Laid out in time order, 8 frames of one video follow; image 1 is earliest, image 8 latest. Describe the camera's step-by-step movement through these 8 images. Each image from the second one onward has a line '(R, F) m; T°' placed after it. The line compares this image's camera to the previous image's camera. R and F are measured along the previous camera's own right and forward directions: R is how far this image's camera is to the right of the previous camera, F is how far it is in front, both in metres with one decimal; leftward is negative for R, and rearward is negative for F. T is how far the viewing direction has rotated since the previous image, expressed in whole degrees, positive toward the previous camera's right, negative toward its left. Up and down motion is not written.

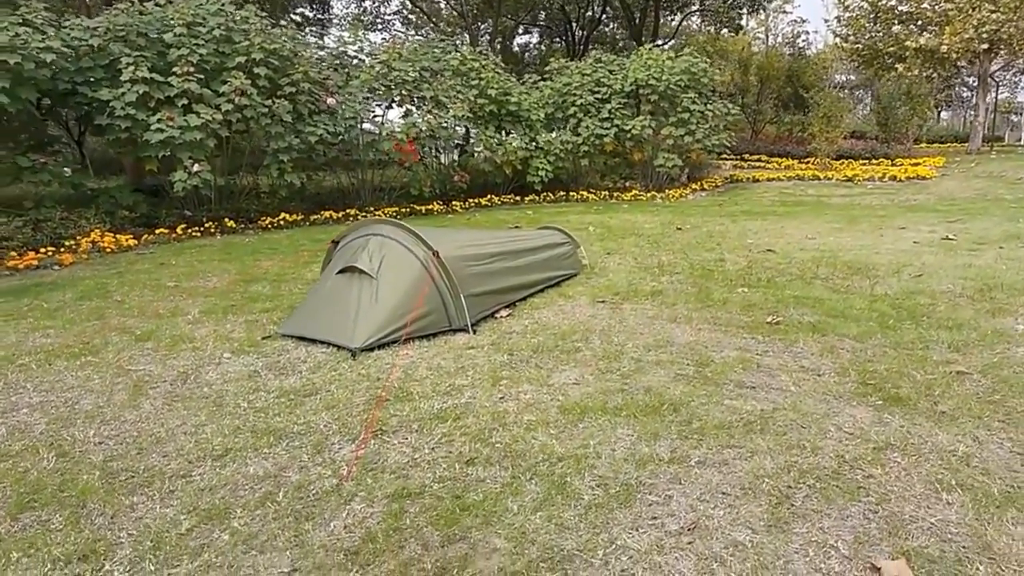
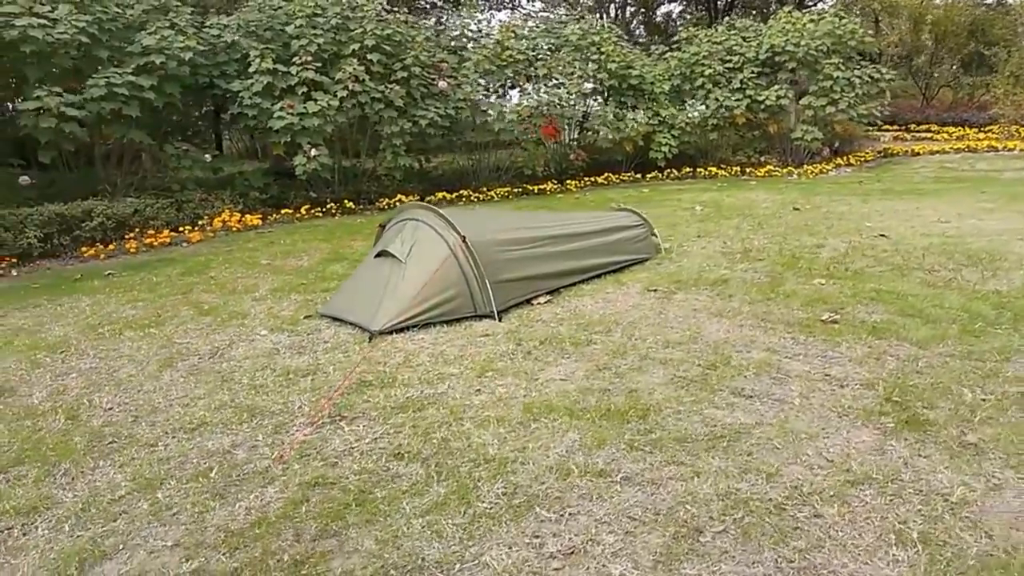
(+0.6, +0.2) m; -13°
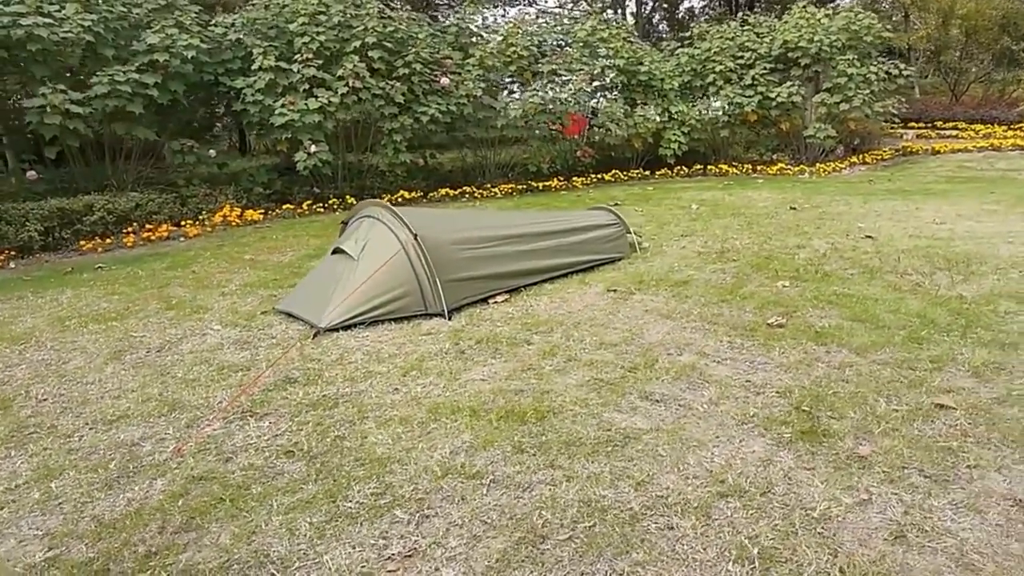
(+0.4, 0.0) m; -3°
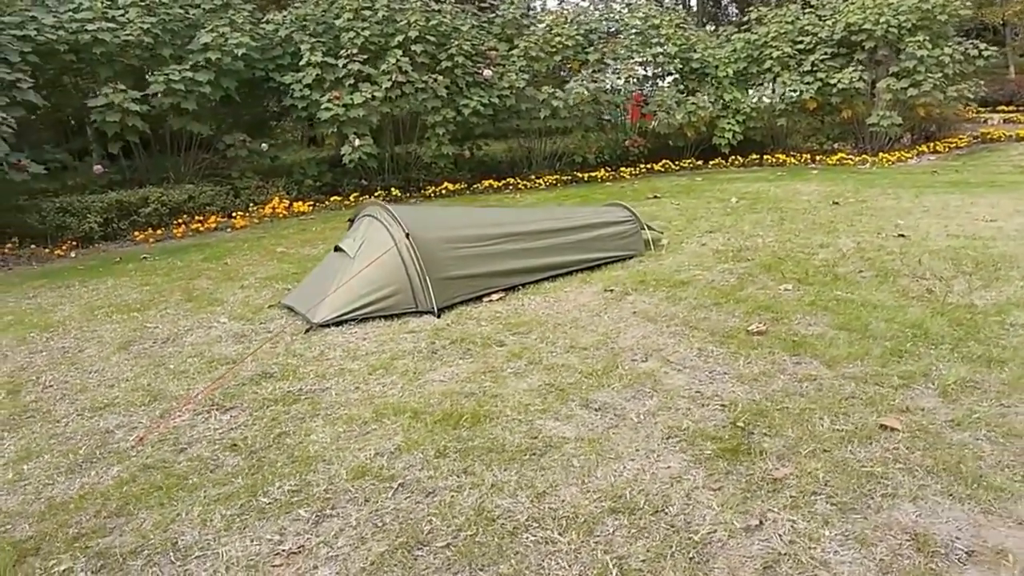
(+0.4, 0.0) m; -6°
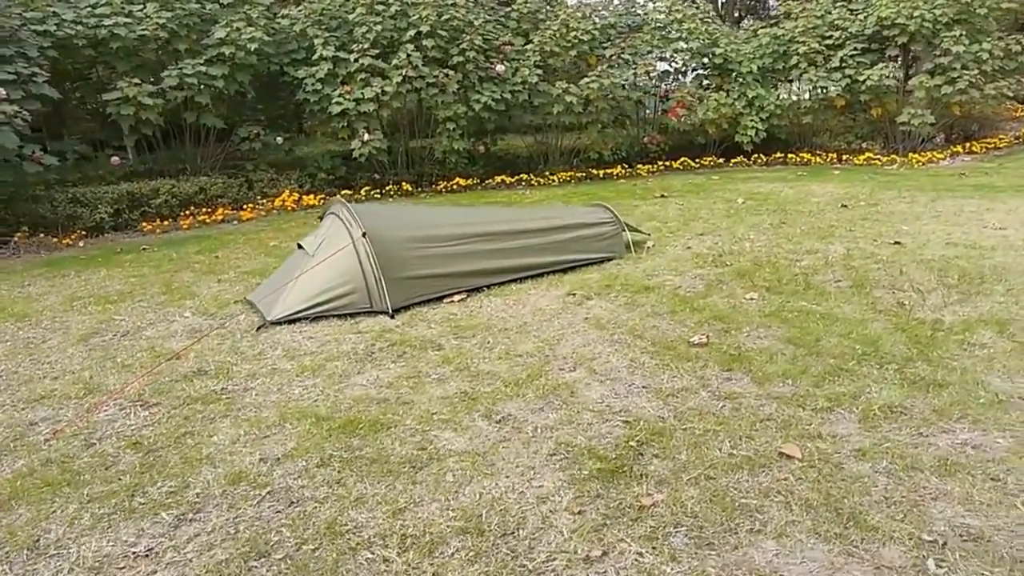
(+0.5, +0.1) m; -4°
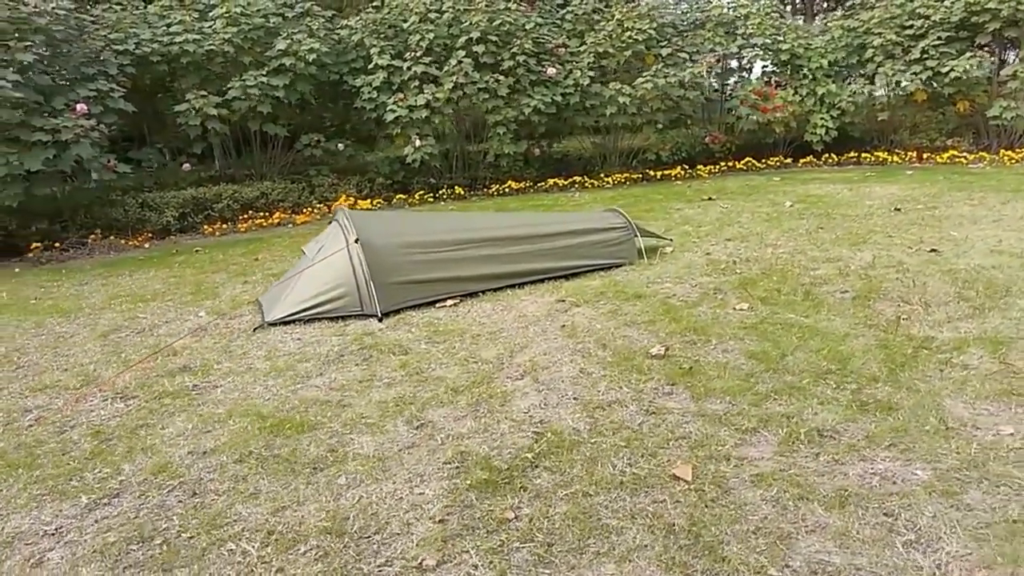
(+0.6, 0.0) m; -8°
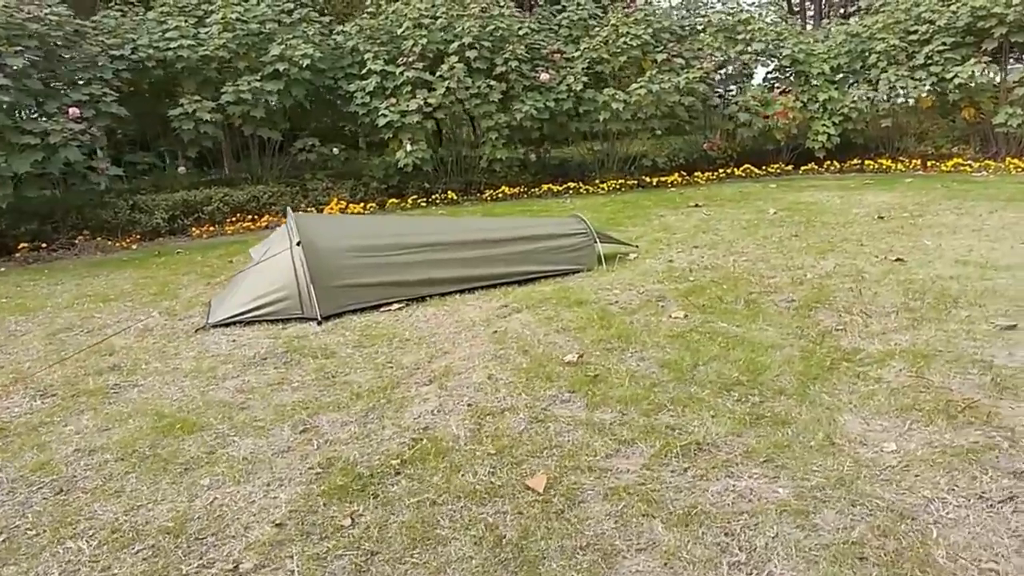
(+0.5, 0.0) m; -2°
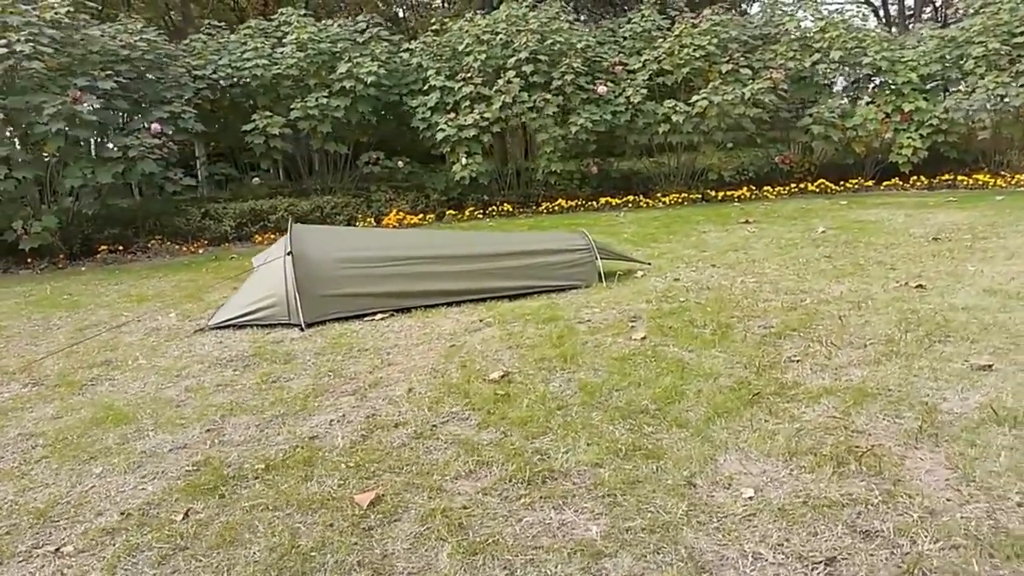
(+0.7, +0.1) m; -9°
